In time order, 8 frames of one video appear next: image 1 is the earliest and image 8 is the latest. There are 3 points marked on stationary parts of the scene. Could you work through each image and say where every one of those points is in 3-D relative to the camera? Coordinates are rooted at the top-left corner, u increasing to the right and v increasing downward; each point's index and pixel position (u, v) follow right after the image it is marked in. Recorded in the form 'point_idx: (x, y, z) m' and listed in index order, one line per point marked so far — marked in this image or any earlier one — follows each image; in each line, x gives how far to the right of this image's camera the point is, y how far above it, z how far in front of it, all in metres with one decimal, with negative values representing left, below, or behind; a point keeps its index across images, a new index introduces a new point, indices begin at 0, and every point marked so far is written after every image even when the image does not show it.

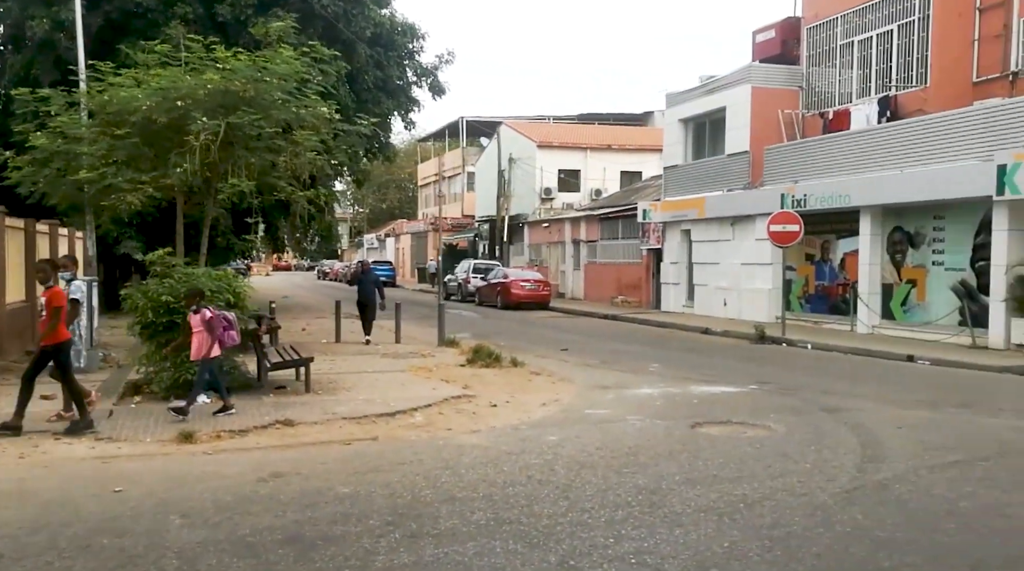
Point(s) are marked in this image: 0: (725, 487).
0: (+1.4, -1.3, +6.2) m
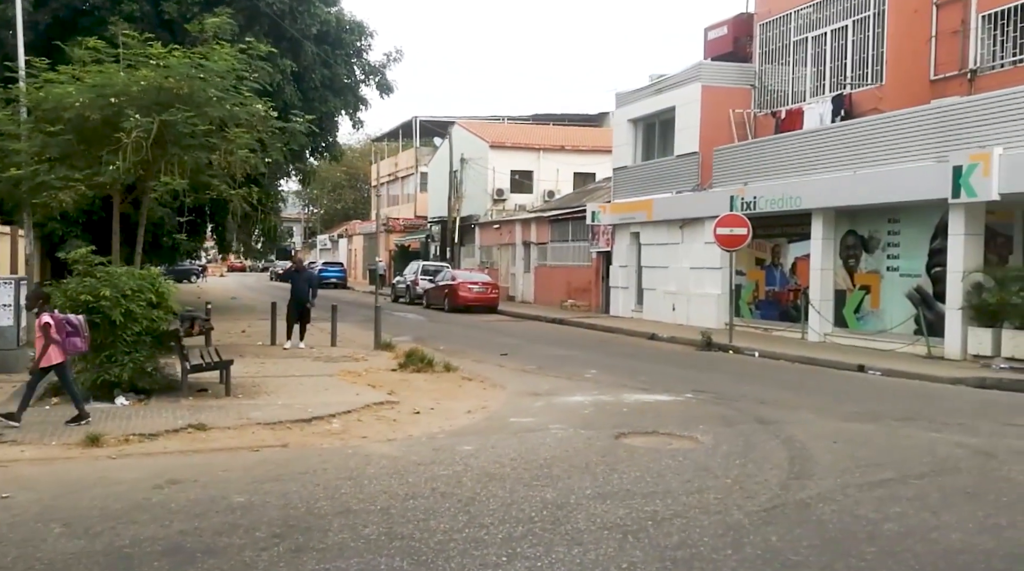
0: (+0.8, -1.3, +6.0) m
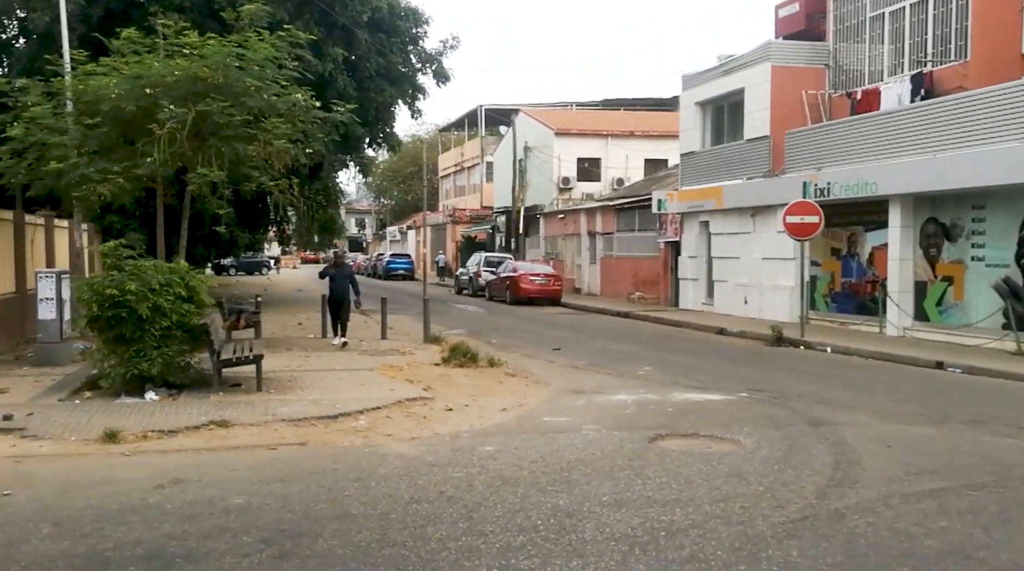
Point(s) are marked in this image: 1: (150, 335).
0: (+0.8, -1.3, +5.7) m
1: (-3.7, -0.5, +9.9) m
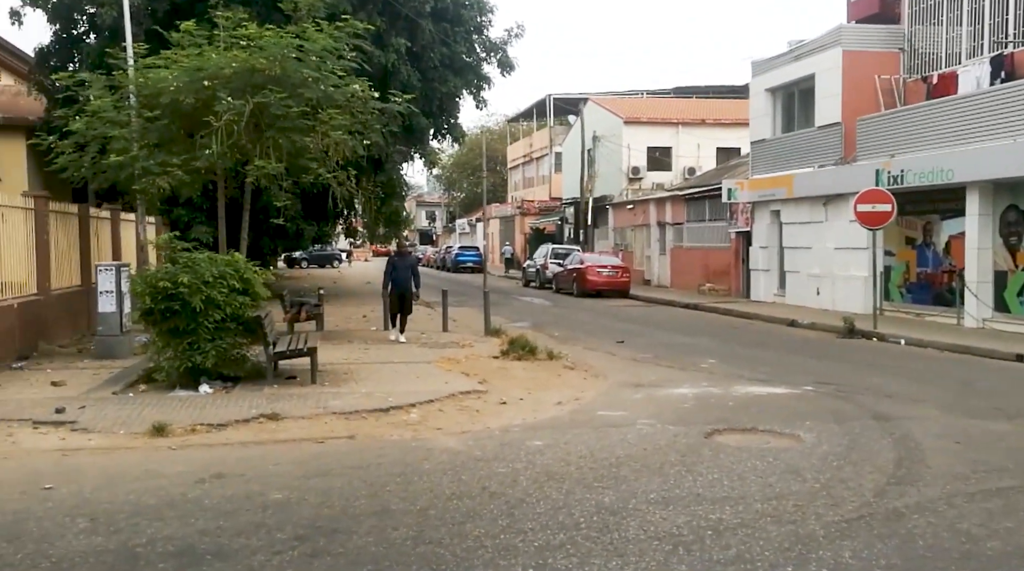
0: (+1.1, -1.3, +5.5) m
1: (-3.2, -0.4, +10.0) m
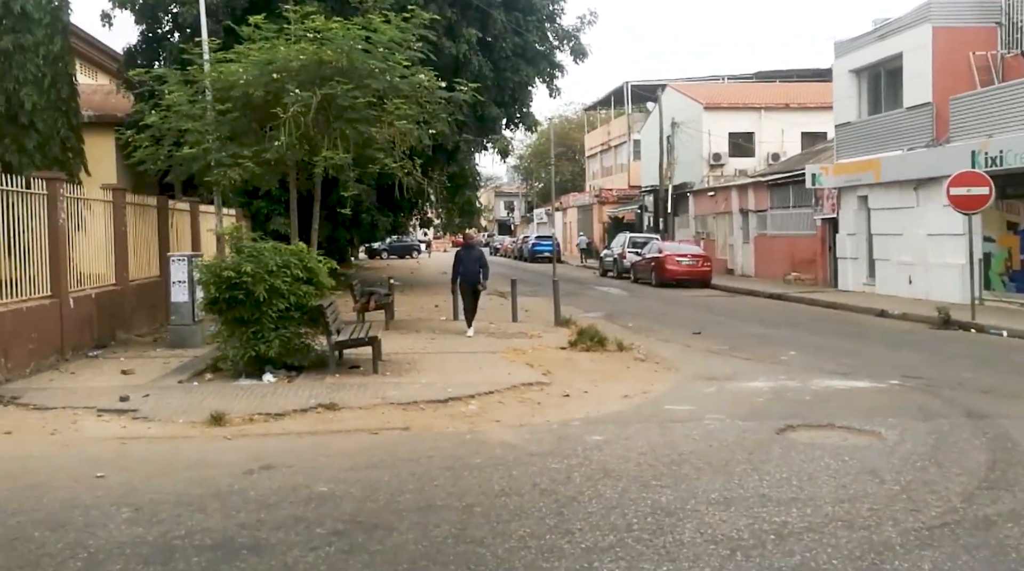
0: (+1.3, -1.2, +5.1) m
1: (-2.5, -0.3, +10.0) m
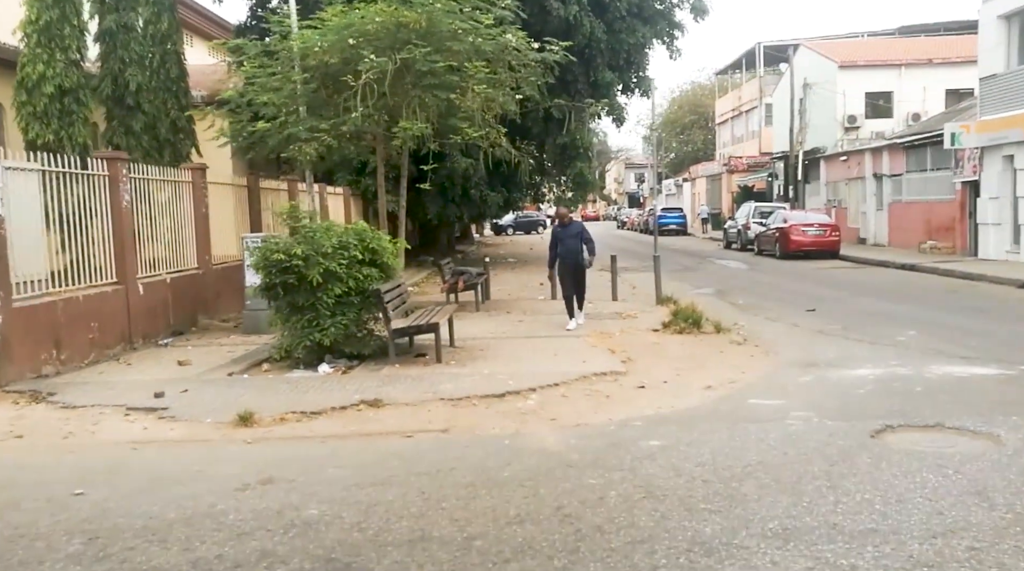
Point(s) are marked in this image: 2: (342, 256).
0: (+1.4, -1.1, +4.1) m
1: (-1.8, -0.2, +9.4) m
2: (-1.7, +0.3, +9.5) m
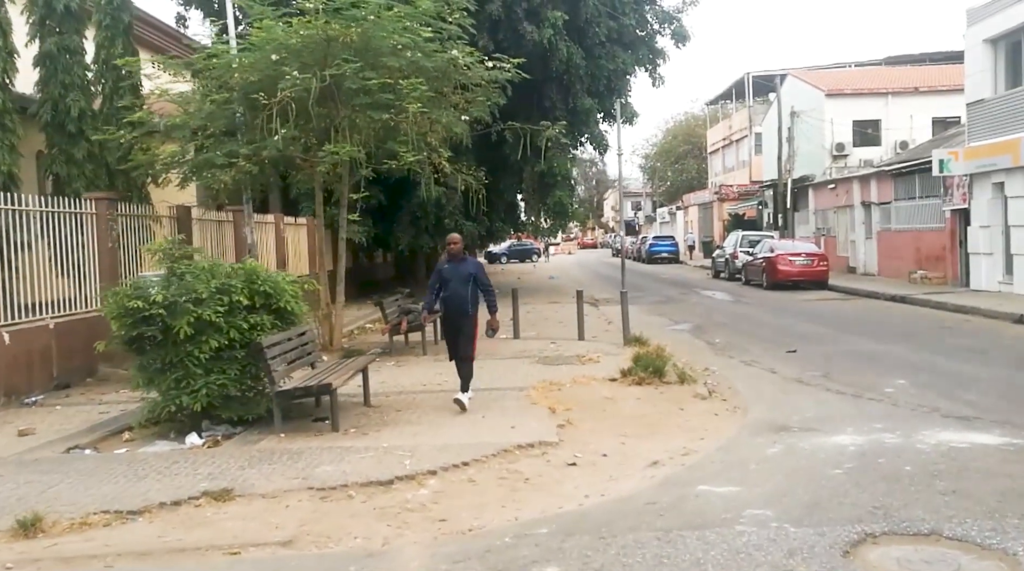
0: (+0.7, -1.4, +2.5) m
1: (-2.5, -0.6, +7.8) m
2: (-2.4, -0.1, +7.9) m
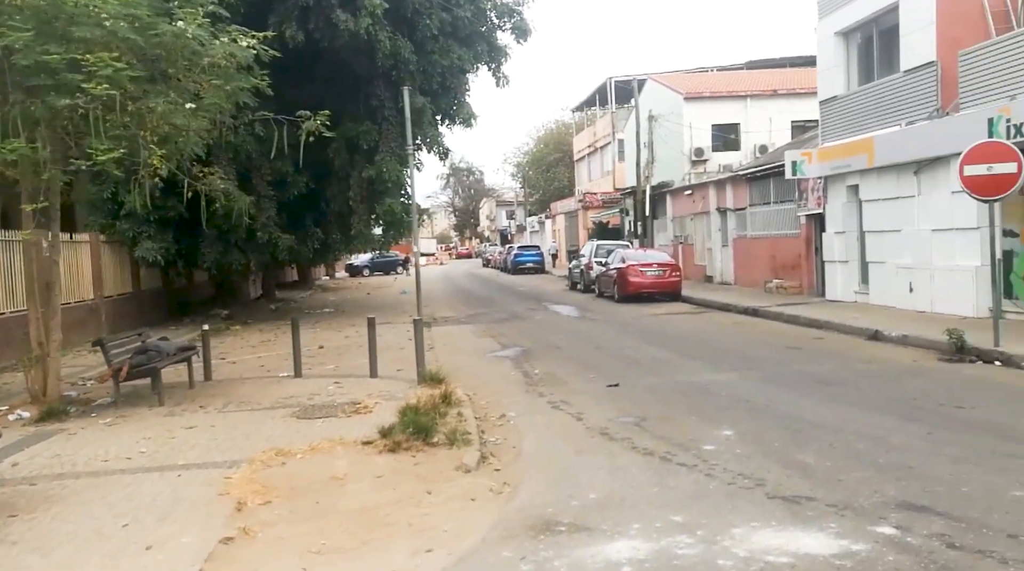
0: (-0.6, -1.6, +0.1) m
1: (-4.5, -0.9, +5.0) m
2: (-4.4, -0.5, +5.1) m
